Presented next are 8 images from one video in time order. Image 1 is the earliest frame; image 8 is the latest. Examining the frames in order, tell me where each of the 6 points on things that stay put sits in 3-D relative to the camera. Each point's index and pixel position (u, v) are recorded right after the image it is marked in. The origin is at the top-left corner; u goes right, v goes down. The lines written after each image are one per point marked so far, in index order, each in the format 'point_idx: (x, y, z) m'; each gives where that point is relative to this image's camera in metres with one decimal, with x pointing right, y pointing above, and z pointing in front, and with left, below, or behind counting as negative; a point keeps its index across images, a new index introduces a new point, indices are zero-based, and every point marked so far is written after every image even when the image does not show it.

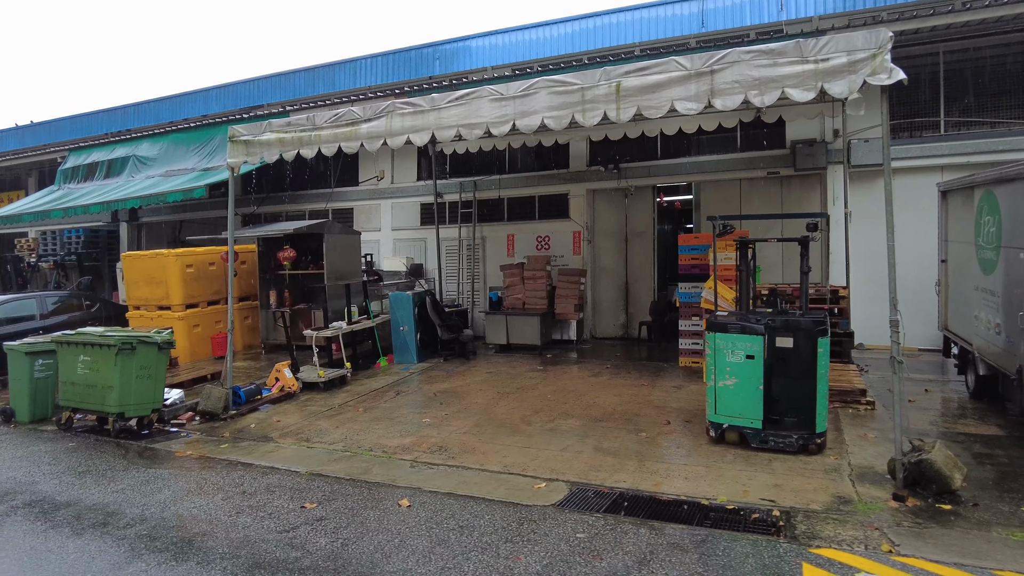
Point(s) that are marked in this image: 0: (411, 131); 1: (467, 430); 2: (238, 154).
0: (-1.0, +1.5, +6.5) m
1: (-0.4, -1.4, +6.6) m
2: (-3.0, +1.5, +7.5) m
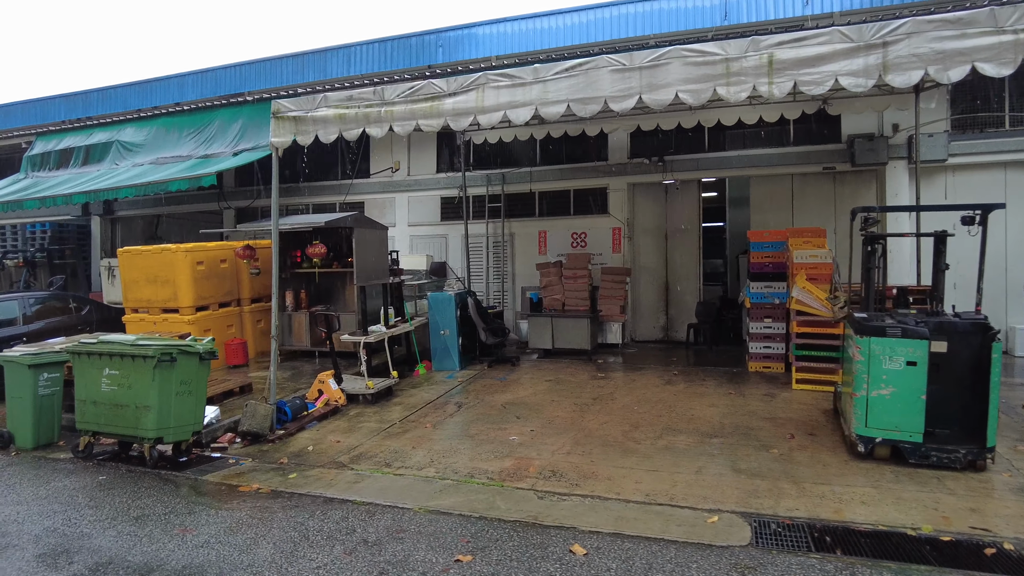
0: (0.0, +1.5, +5.6) m
1: (+0.5, -1.4, +5.8) m
2: (-2.2, +1.5, +6.4) m
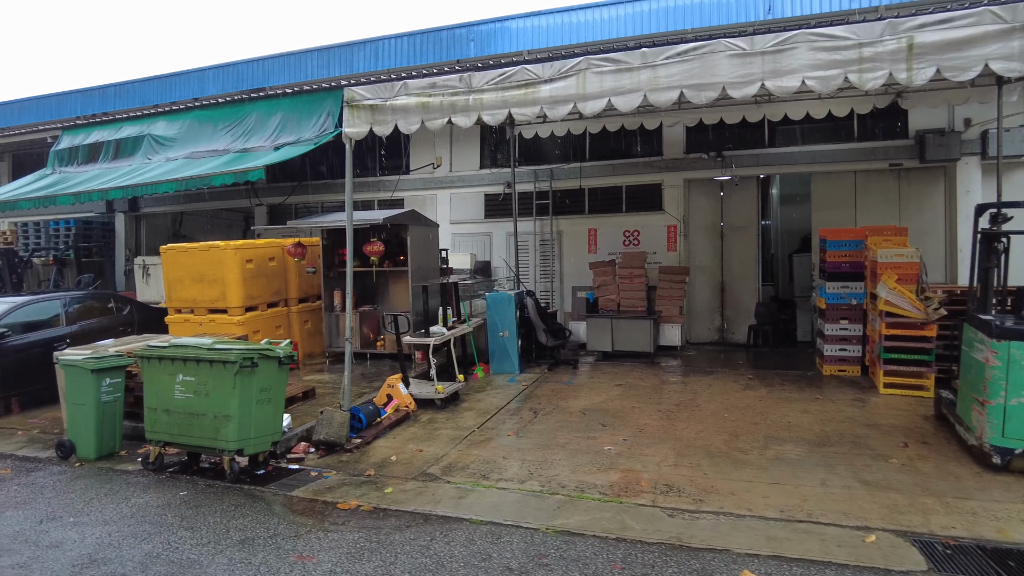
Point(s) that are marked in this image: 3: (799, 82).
0: (+0.8, +1.5, +5.3) m
1: (+1.3, -1.4, +5.4) m
2: (-1.4, +1.5, +6.1) m
3: (+2.1, +1.5, +4.8) m
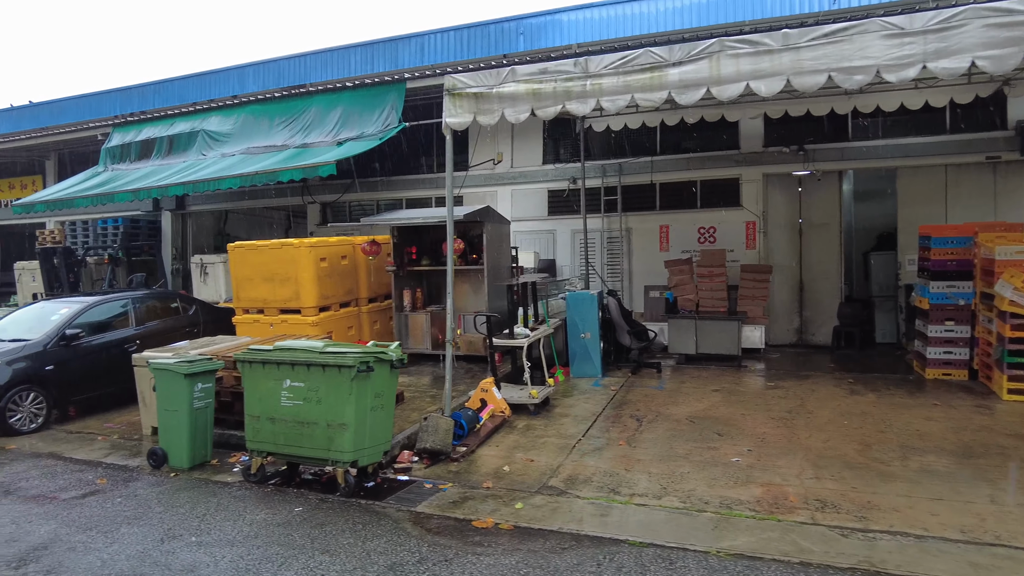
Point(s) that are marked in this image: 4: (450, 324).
0: (+1.7, +1.5, +4.9) m
1: (+2.3, -1.4, +5.0) m
2: (-0.4, +1.5, +5.7) m
3: (+3.0, +1.5, +4.4) m
4: (-0.4, -0.3, +6.2) m
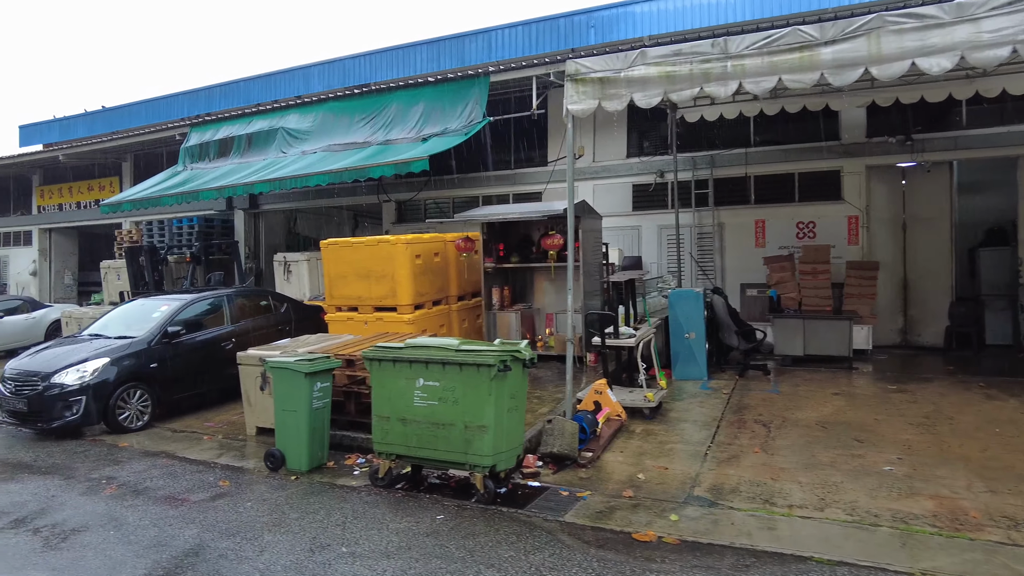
0: (+2.7, +1.6, +4.5) m
1: (+3.2, -1.4, +4.6) m
2: (+0.6, +1.5, +5.4) m
3: (+3.9, +1.5, +3.9) m
4: (+0.6, -0.3, +5.9) m
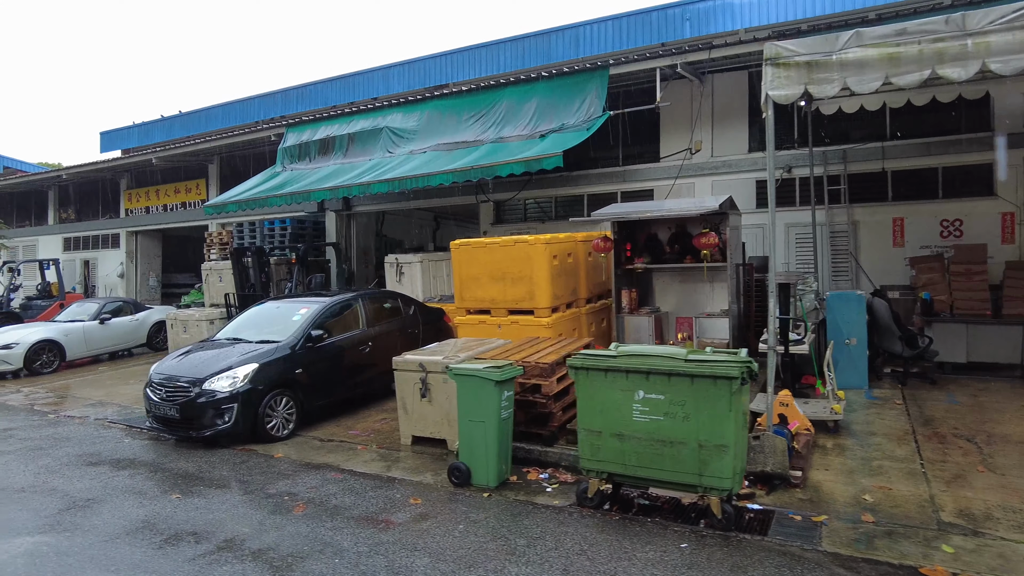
0: (+4.1, +1.6, +3.9) m
1: (+4.7, -1.4, +3.9) m
2: (+2.1, +1.5, +4.9) m
3: (+5.3, +1.5, +3.3) m
4: (+2.1, -0.3, +5.5) m
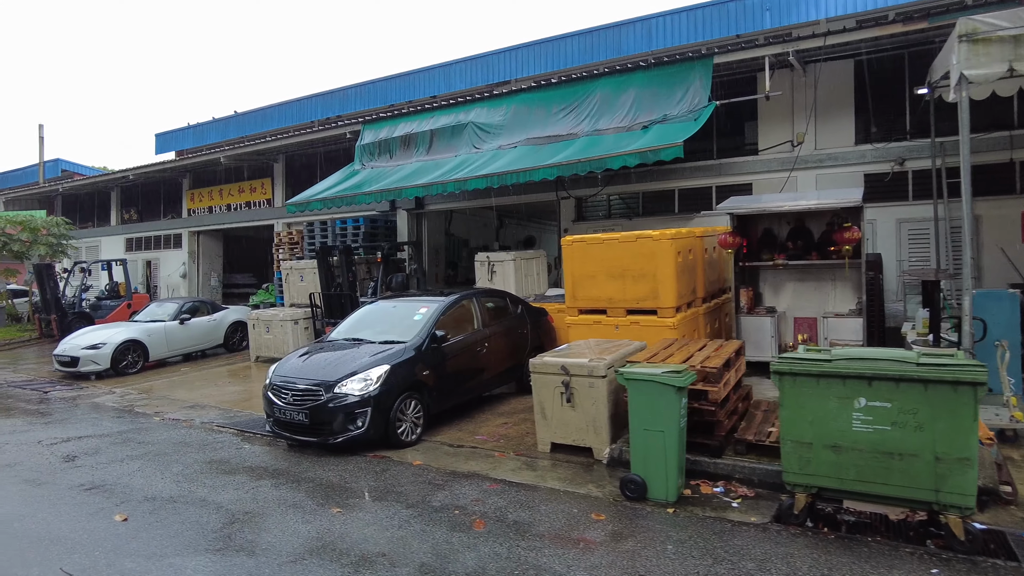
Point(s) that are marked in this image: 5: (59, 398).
0: (+5.3, +1.6, +3.3) m
1: (+5.8, -1.3, +3.4) m
2: (+3.3, +1.5, +4.4) m
3: (+6.4, +1.5, +2.7) m
4: (+3.3, -0.3, +5.0) m
5: (-6.1, -1.5, +9.0) m
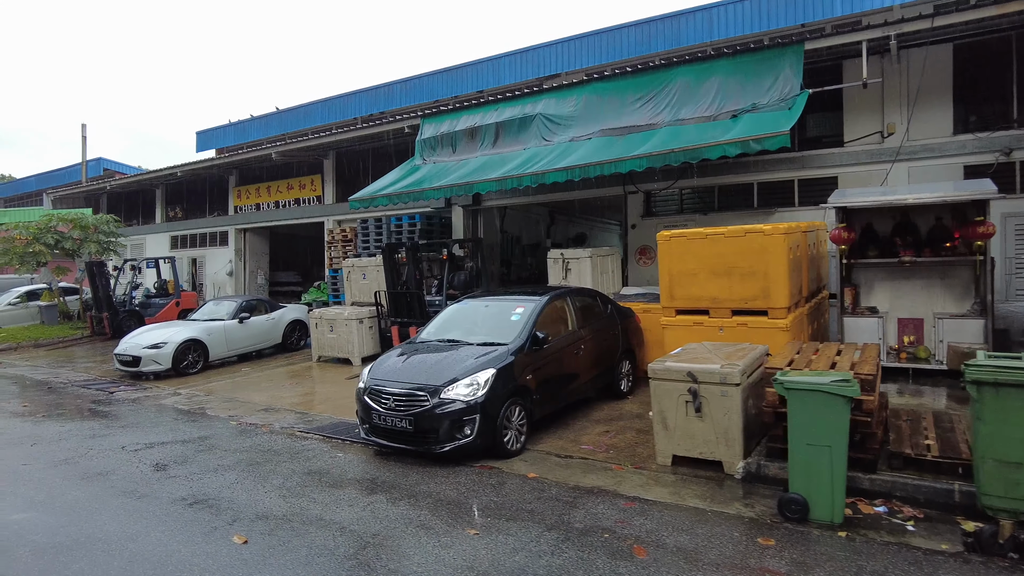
0: (+6.1, +1.6, +2.7) m
1: (+6.7, -1.3, +2.7) m
2: (+4.1, +1.5, +3.9) m
3: (+7.3, +1.5, +2.0) m
4: (+4.2, -0.3, +4.4) m
5: (-5.0, -1.4, +8.7) m
